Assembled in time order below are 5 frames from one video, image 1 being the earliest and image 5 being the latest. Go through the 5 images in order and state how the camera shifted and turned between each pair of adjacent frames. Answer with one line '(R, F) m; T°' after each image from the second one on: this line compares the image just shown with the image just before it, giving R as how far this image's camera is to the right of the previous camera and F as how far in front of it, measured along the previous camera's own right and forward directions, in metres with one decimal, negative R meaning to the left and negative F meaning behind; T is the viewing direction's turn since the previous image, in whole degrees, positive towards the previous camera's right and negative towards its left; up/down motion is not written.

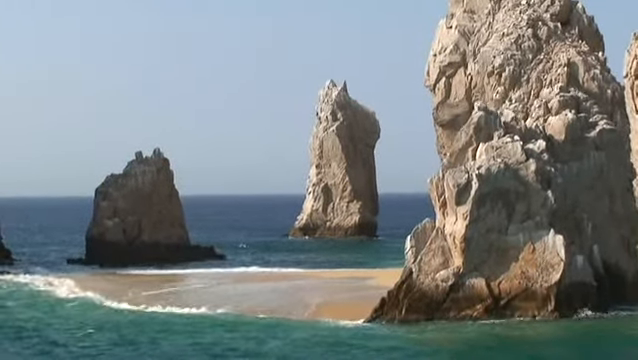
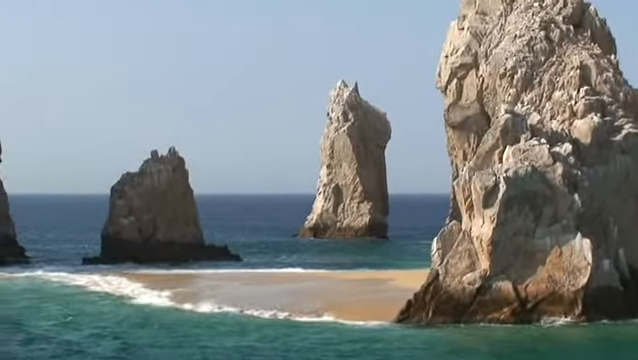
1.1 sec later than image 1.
(-0.4, 0.0) m; 0°
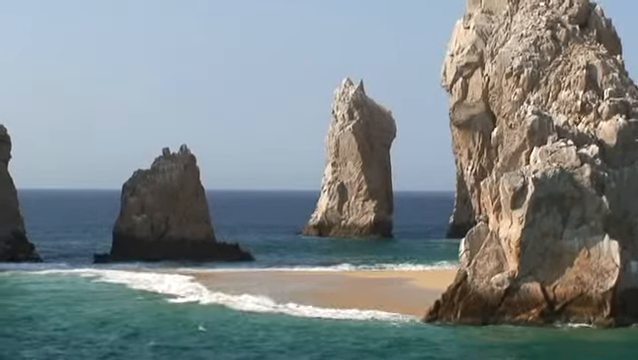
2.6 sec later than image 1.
(-0.6, 0.0) m; 0°
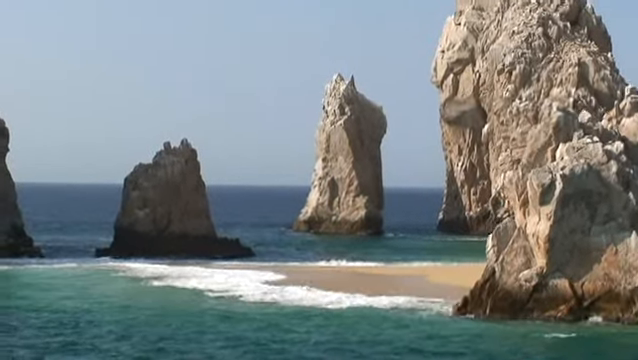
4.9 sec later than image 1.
(-0.9, +0.1) m; +1°
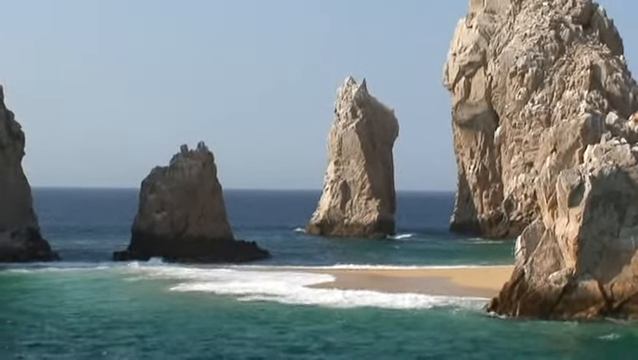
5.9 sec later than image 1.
(-0.4, 0.0) m; 0°
